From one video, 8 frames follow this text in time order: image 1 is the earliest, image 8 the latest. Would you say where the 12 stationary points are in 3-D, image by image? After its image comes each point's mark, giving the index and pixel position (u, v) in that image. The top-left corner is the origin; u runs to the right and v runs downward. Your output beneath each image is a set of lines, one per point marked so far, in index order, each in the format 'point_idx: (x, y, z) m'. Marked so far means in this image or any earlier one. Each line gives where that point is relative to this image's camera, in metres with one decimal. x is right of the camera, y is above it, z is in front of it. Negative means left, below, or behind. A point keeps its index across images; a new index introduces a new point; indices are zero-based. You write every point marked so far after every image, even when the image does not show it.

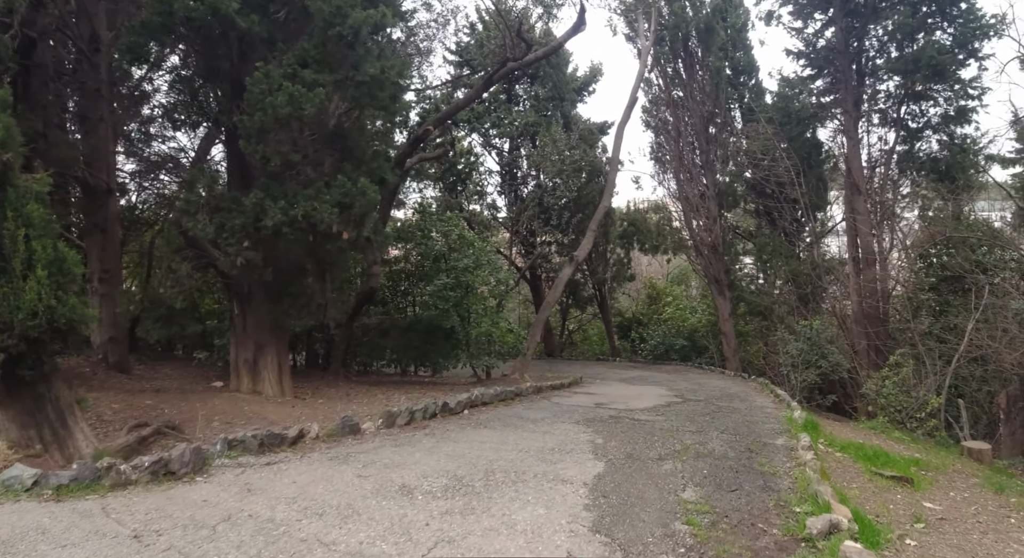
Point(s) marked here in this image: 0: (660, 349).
0: (+4.7, -2.2, +19.4) m
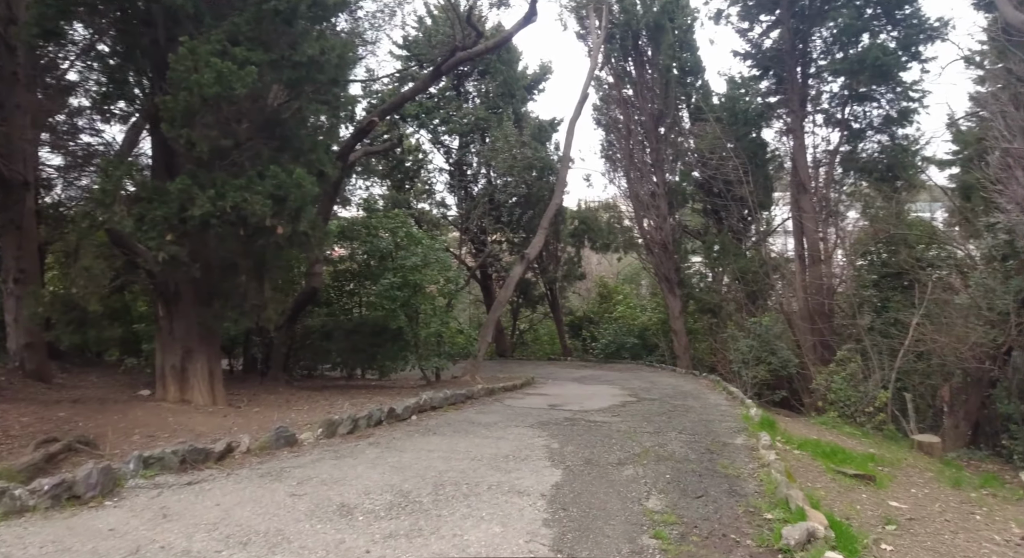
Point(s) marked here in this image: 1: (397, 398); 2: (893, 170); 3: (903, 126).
0: (+3.1, -2.2, +19.4) m
1: (-1.6, -1.7, +8.9) m
2: (+9.1, +2.6, +14.3) m
3: (+9.2, +3.6, +14.4) m
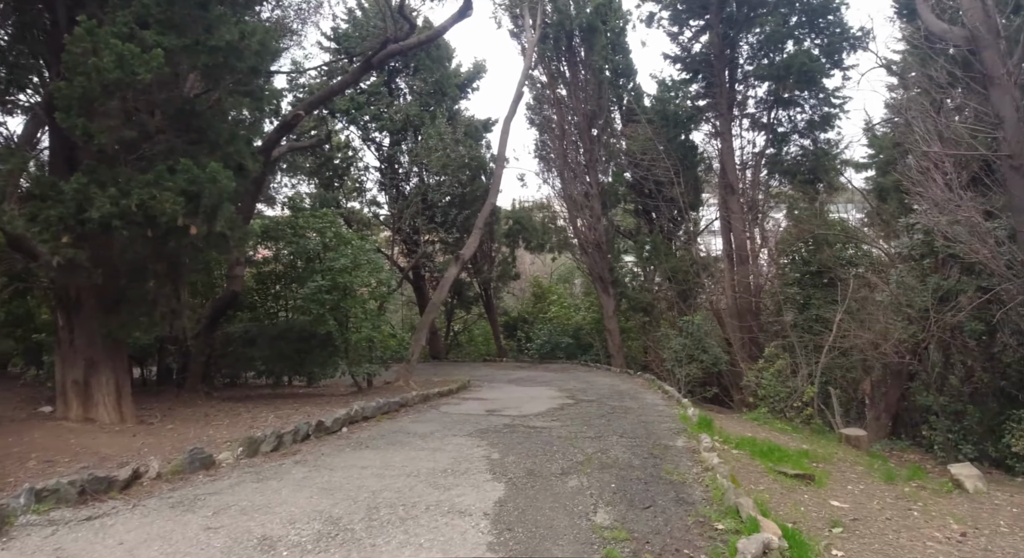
0: (+1.1, -2.2, +19.4) m
1: (-2.5, -1.8, +8.4) m
2: (+7.5, +2.6, +14.9) m
3: (+7.7, +3.6, +15.0) m
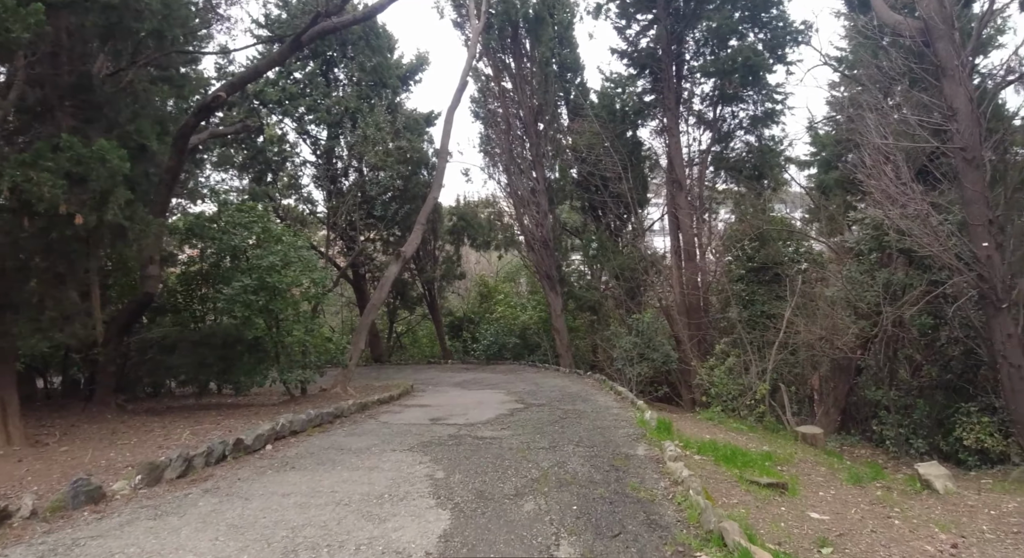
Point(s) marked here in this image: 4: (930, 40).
0: (-0.6, -2.2, +18.8) m
1: (-3.2, -1.8, +7.6) m
2: (+6.1, +2.7, +15.0) m
3: (+6.3, +3.7, +15.1) m
4: (+5.7, +3.2, +8.1) m
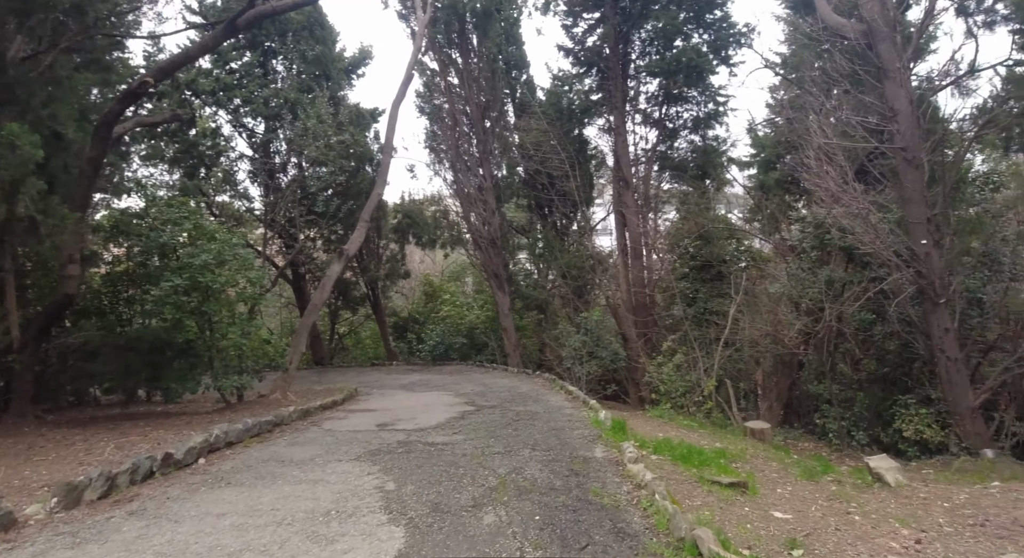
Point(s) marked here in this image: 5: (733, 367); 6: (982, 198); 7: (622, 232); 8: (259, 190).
0: (-2.2, -2.1, +18.5) m
1: (-3.8, -1.8, +7.0) m
2: (+4.8, +2.8, +15.2) m
3: (+5.0, +3.8, +15.4) m
4: (+5.0, +3.3, +8.3) m
5: (+4.3, -1.7, +11.9) m
6: (+7.4, +1.3, +9.6) m
7: (+2.7, +1.2, +15.1) m
8: (-7.1, +2.5, +17.0) m
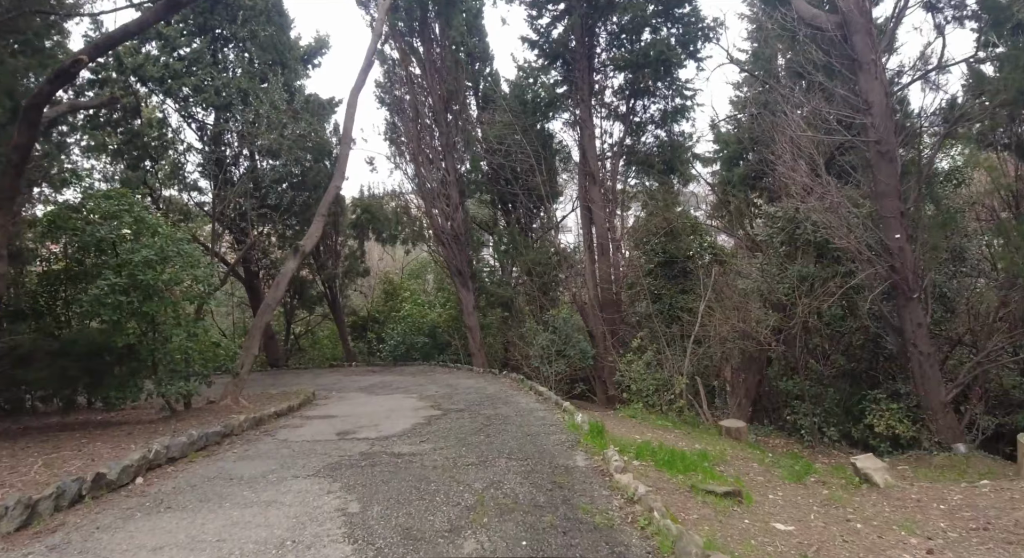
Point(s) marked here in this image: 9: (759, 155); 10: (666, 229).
0: (-3.3, -2.1, +17.9) m
1: (-4.1, -1.7, +6.3) m
2: (+4.0, +2.9, +15.1) m
3: (+4.1, +3.9, +15.2) m
4: (+4.5, +3.3, +8.2) m
5: (+3.7, -1.6, +11.7) m
6: (+6.9, +1.3, +9.6) m
7: (+1.9, +1.2, +14.8) m
8: (-8.1, +2.6, +16.1) m
9: (+5.5, +2.8, +13.7) m
10: (+3.4, +1.1, +13.4) m
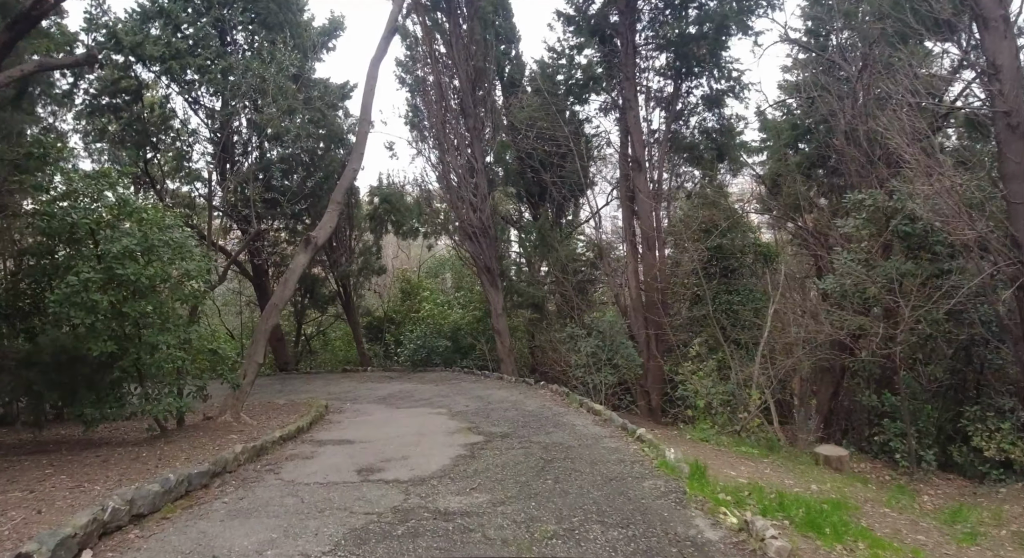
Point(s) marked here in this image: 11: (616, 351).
0: (-2.5, -2.0, +16.5) m
1: (-3.5, -1.7, +5.0) m
2: (+4.7, +2.9, +13.6) m
3: (+4.8, +3.9, +13.7) m
4: (+5.2, +3.4, +6.7) m
5: (+4.3, -1.6, +10.3) m
6: (+7.5, +1.3, +8.1) m
7: (+2.6, +1.3, +13.3) m
8: (-7.3, +2.6, +14.8) m
9: (+6.2, +2.8, +12.2) m
10: (+4.1, +1.1, +11.9) m
11: (+2.0, -1.3, +11.3) m
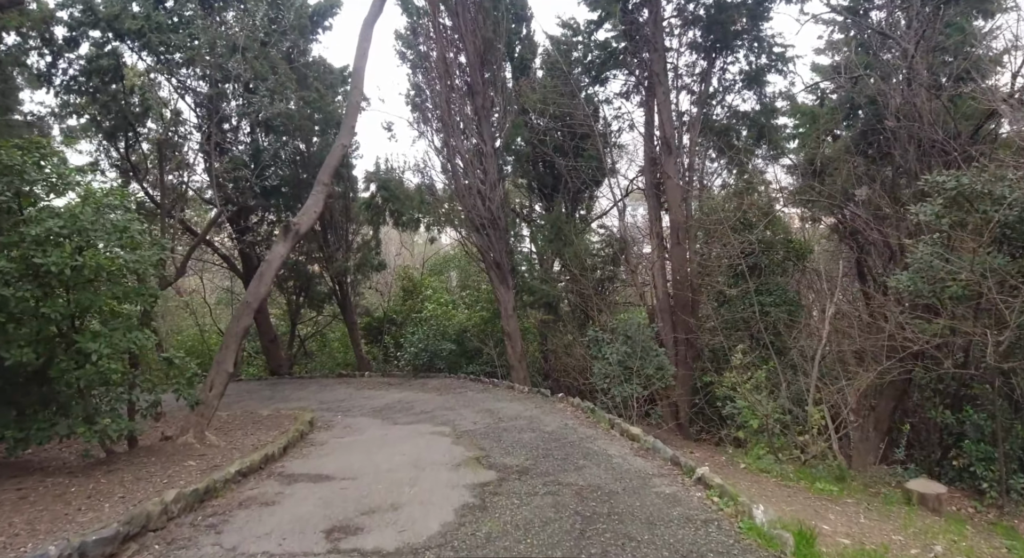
0: (-2.3, -1.9, +15.2) m
1: (-3.3, -1.6, +3.6) m
2: (+4.9, +2.9, +12.2) m
3: (+5.1, +3.9, +12.3) m
4: (+5.4, +3.4, +5.3) m
5: (+4.5, -1.6, +8.9) m
6: (+7.7, +1.4, +6.7) m
7: (+2.8, +1.3, +11.9) m
8: (-7.0, +2.7, +13.5) m
9: (+6.5, +2.8, +10.7) m
10: (+4.3, +1.2, +10.5) m
11: (+2.2, -1.3, +9.9) m
